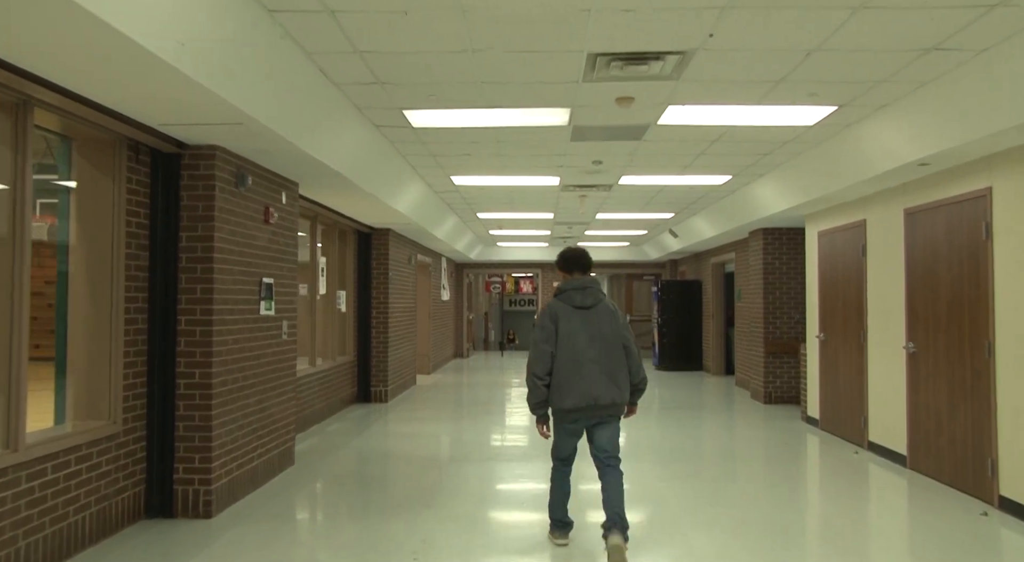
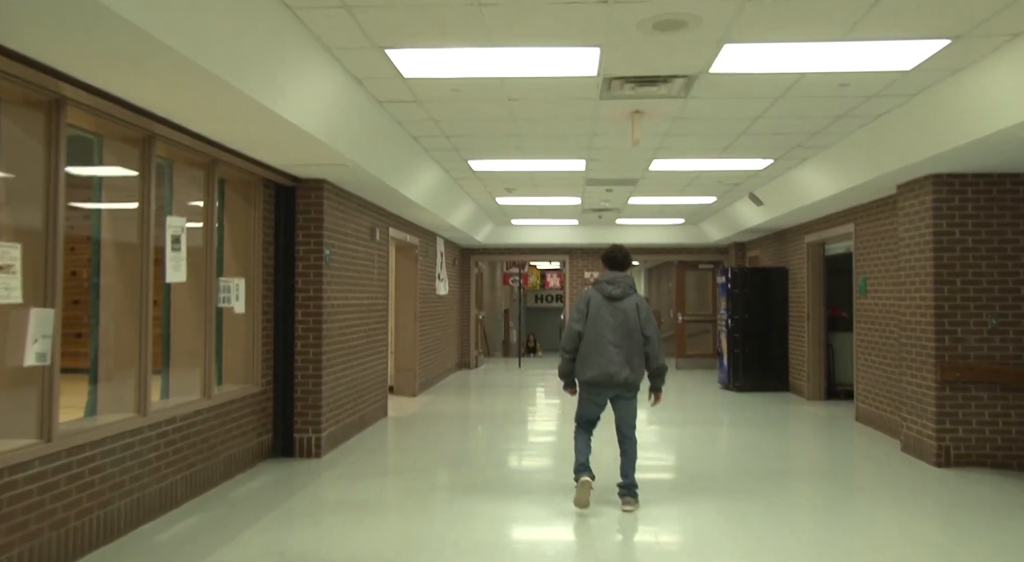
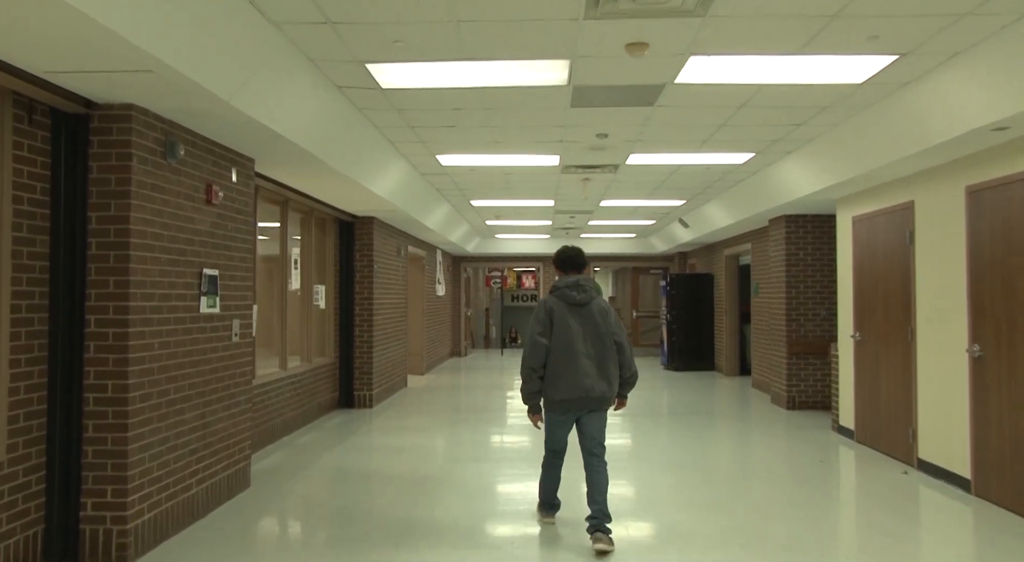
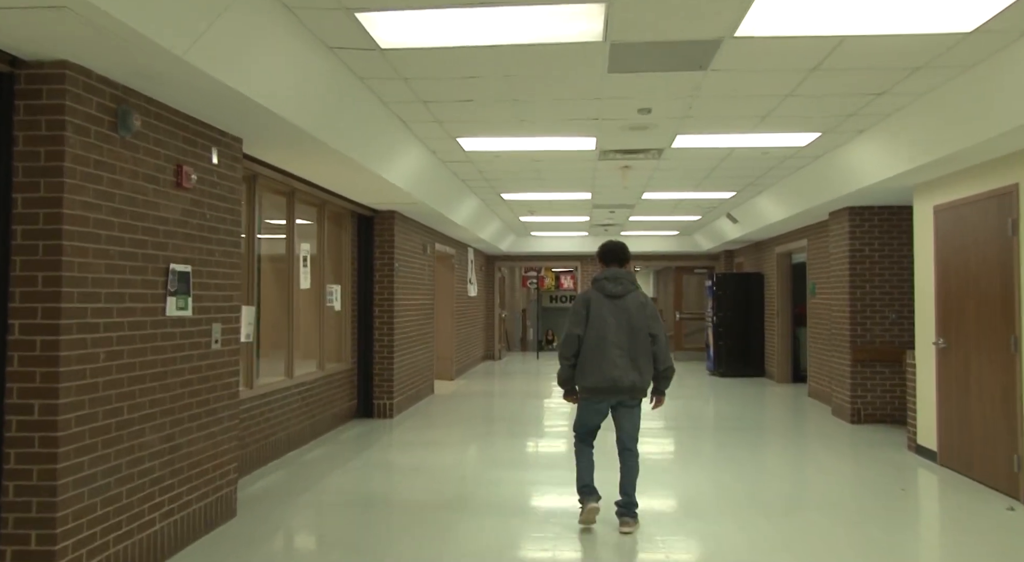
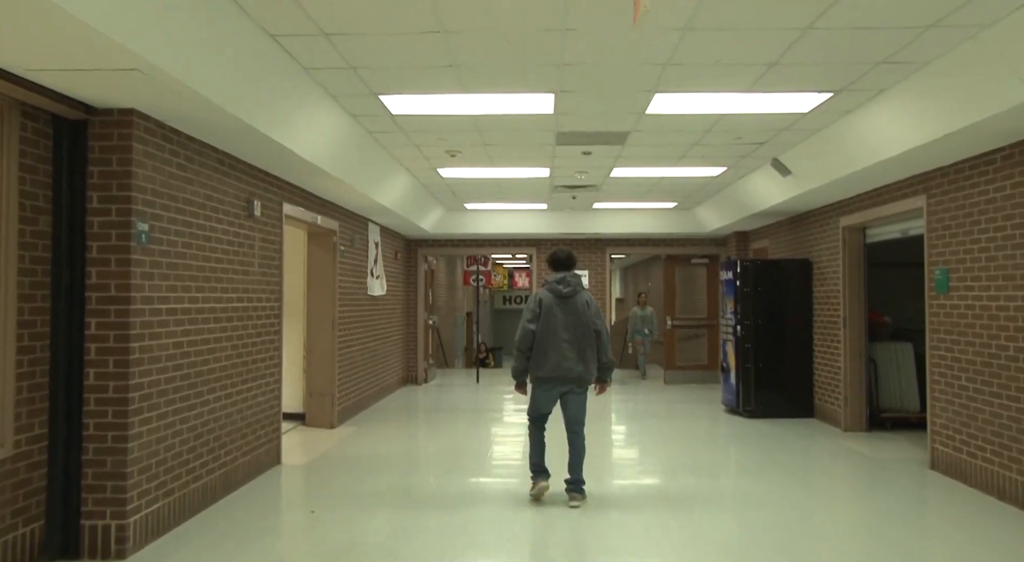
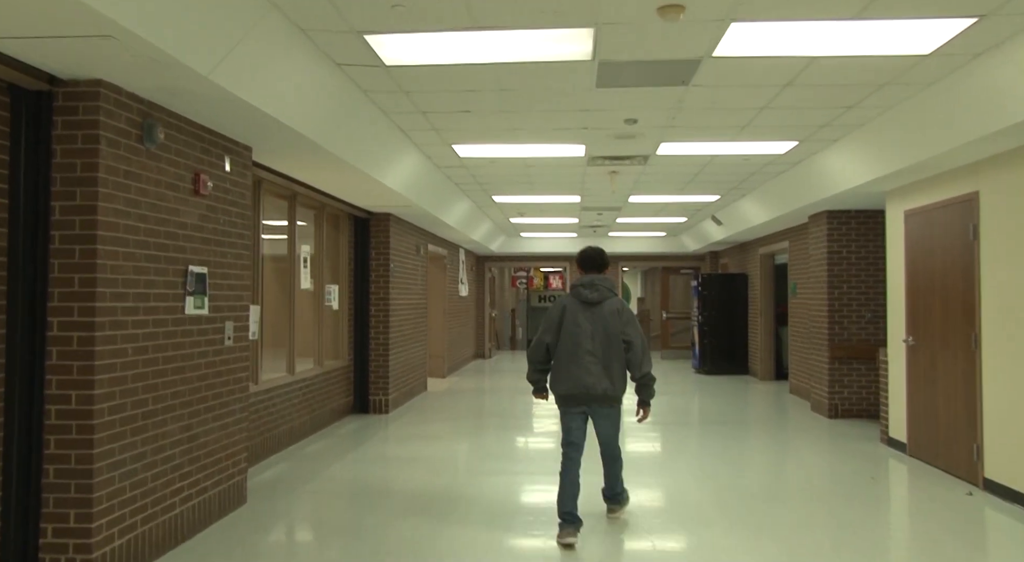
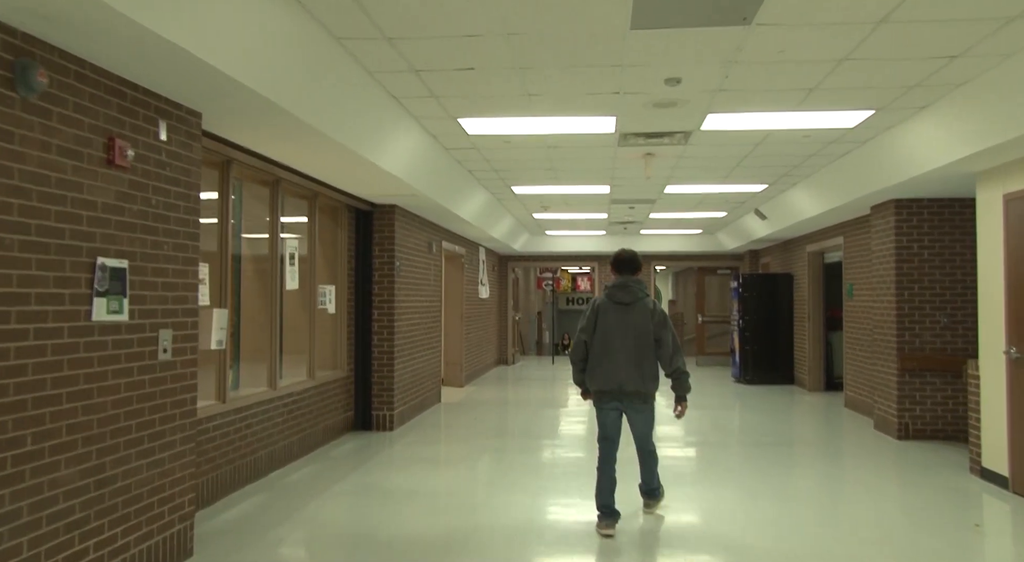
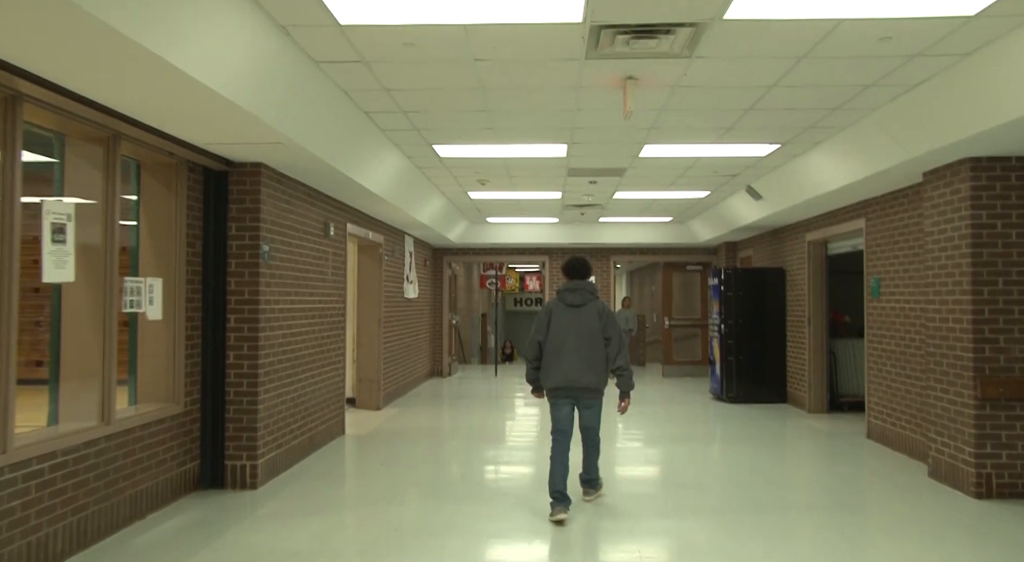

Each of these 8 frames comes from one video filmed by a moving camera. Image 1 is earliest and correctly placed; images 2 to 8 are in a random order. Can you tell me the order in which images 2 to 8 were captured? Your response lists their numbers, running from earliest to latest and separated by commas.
3, 6, 4, 7, 2, 8, 5
